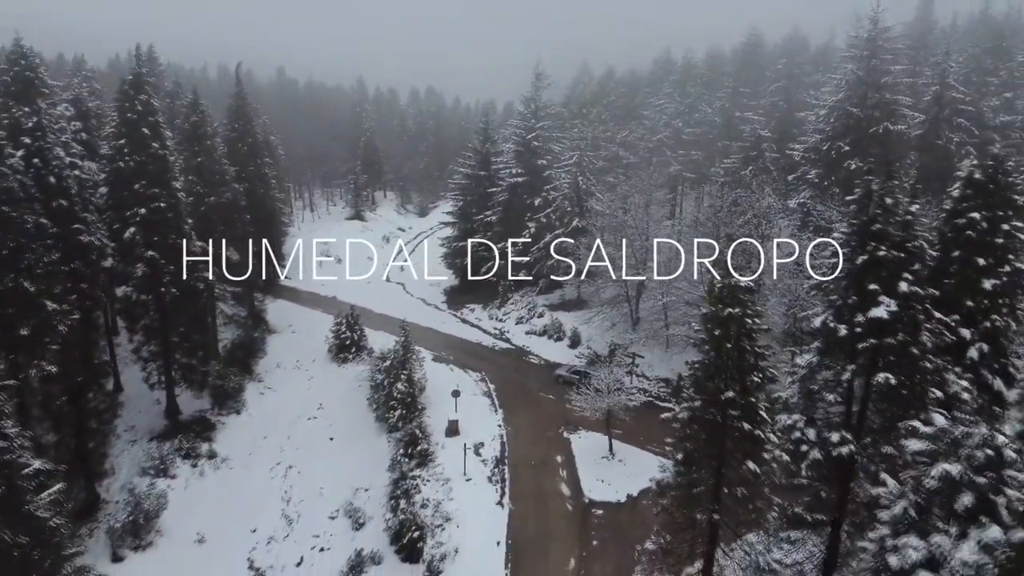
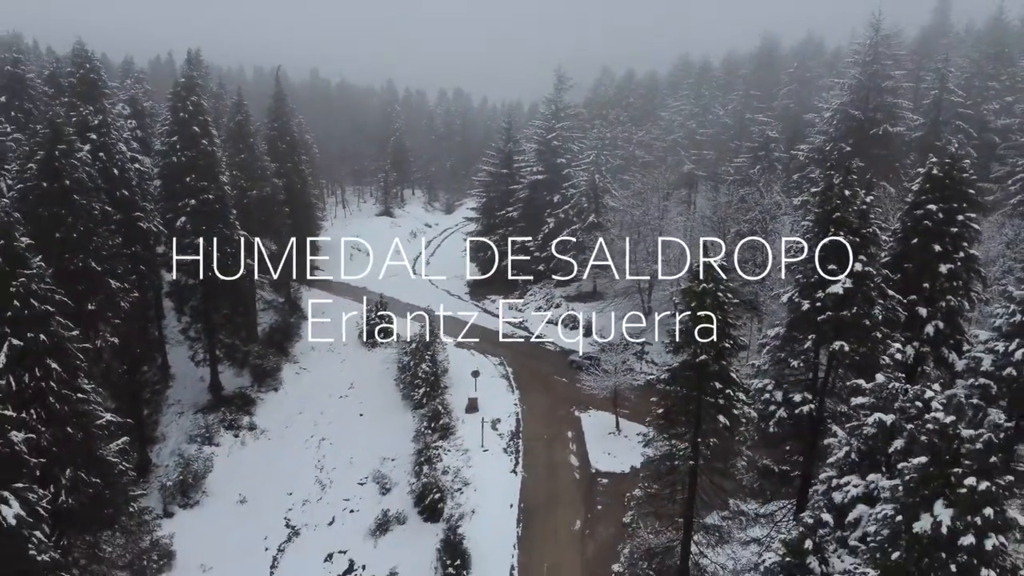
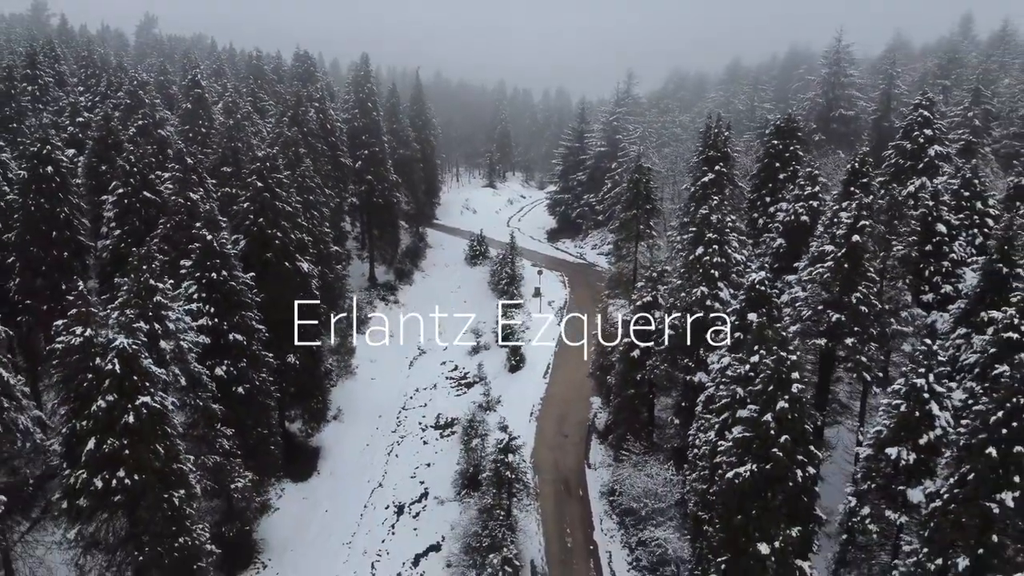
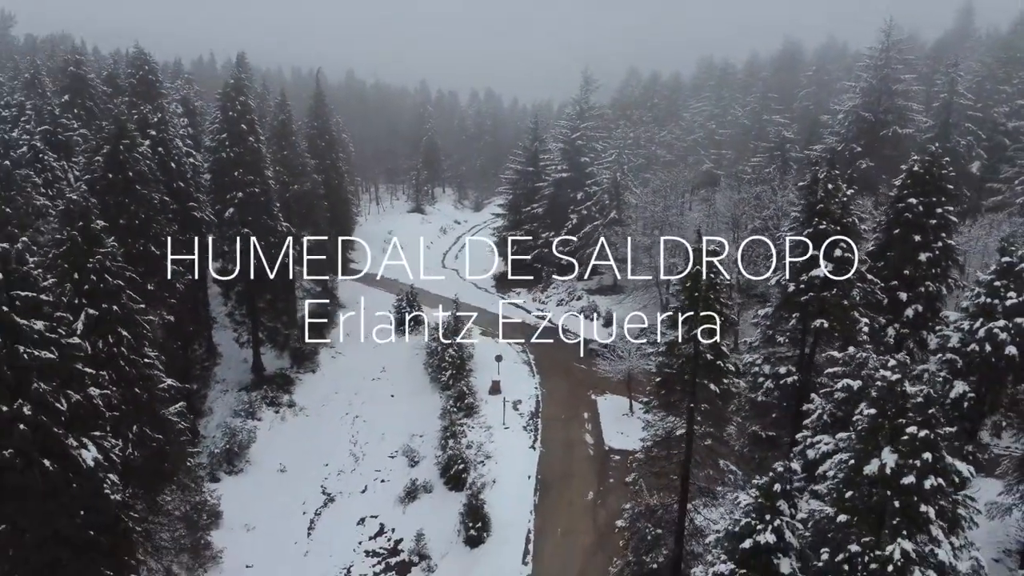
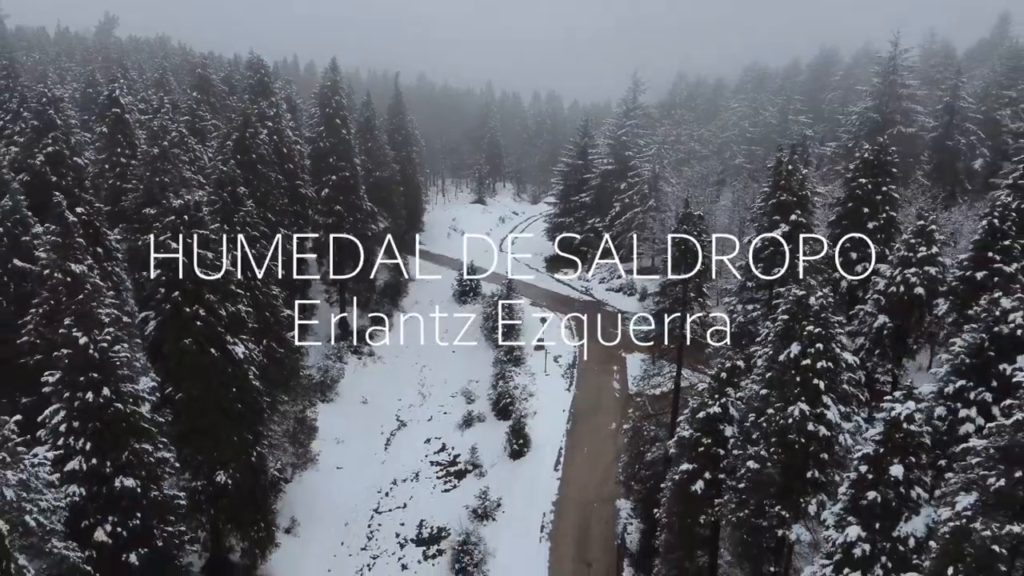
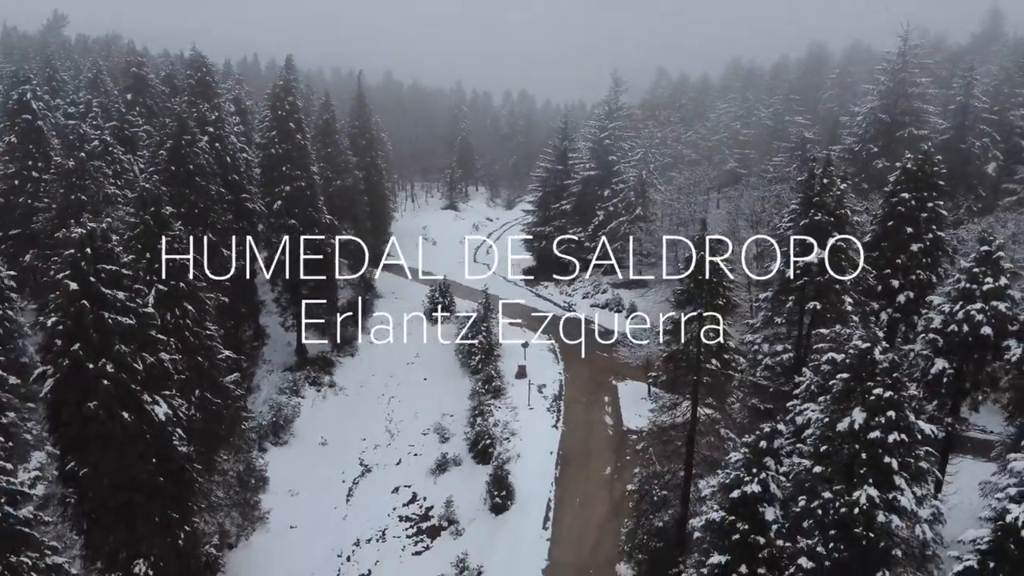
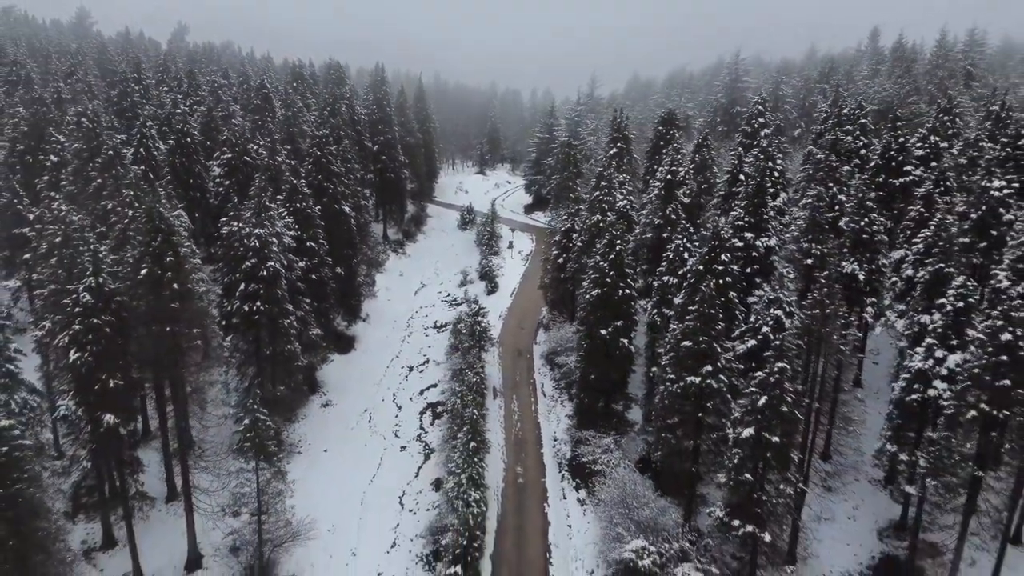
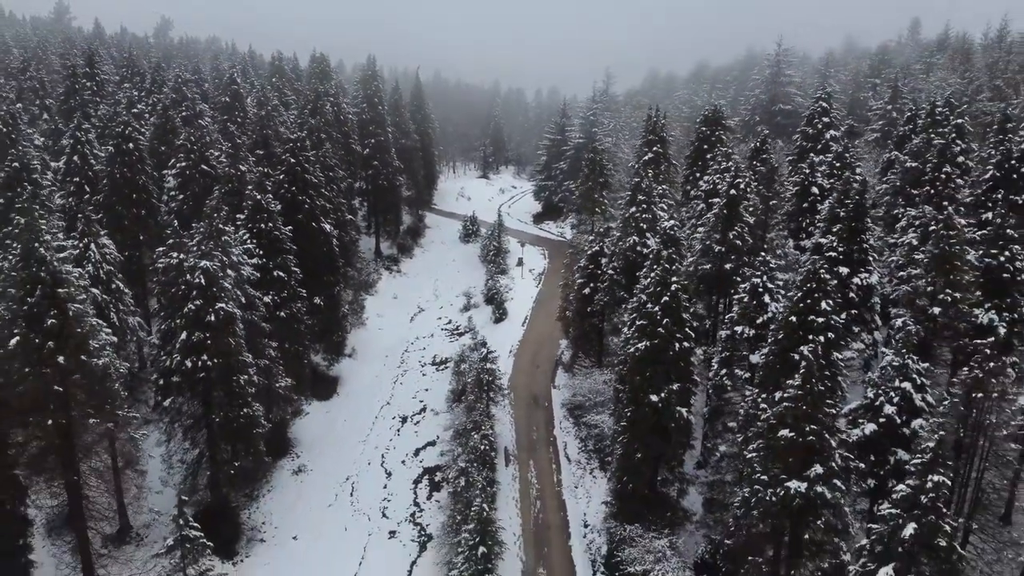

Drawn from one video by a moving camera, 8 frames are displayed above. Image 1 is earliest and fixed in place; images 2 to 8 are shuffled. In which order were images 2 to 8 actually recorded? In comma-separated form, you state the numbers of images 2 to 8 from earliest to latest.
2, 4, 6, 5, 3, 8, 7
